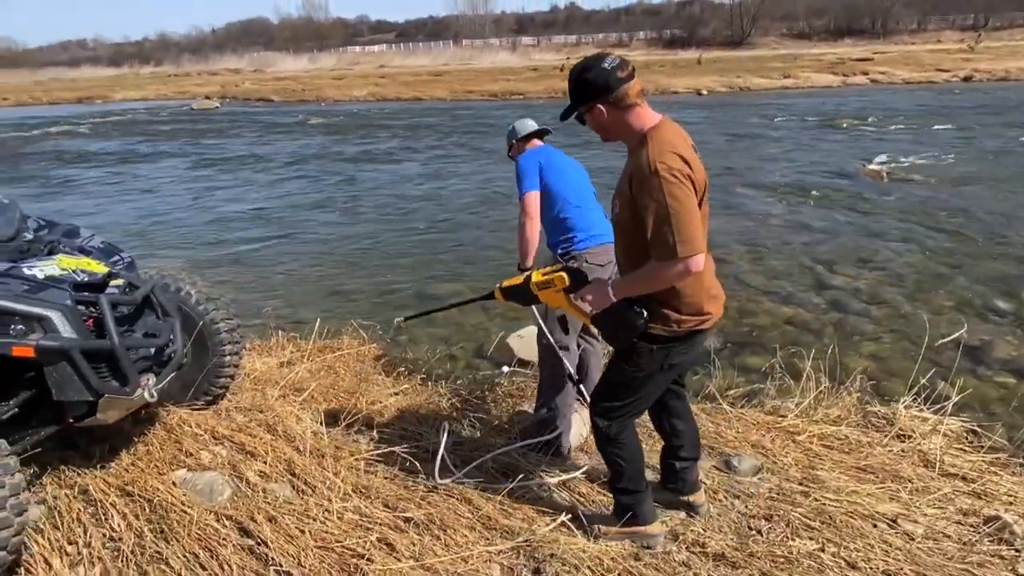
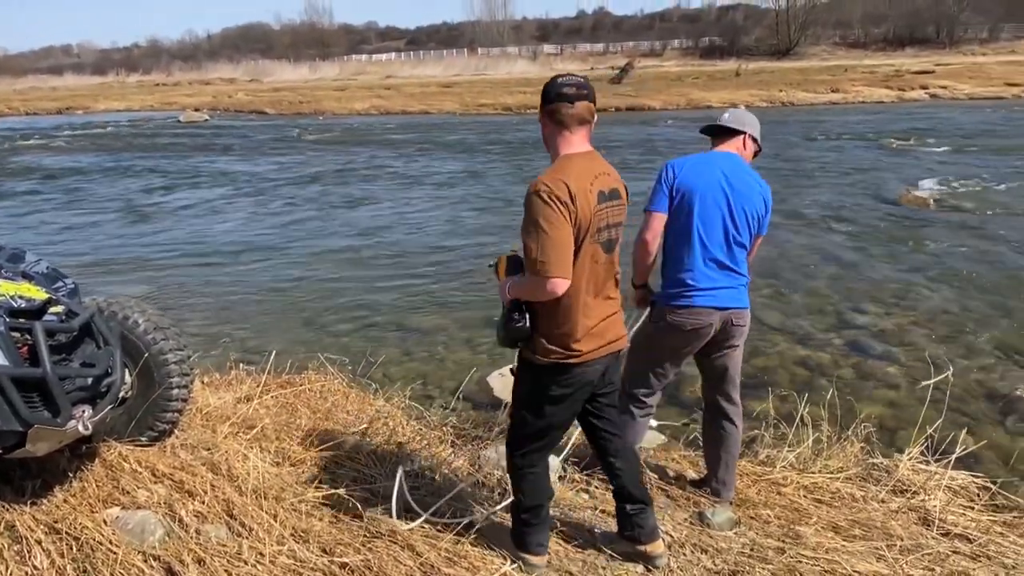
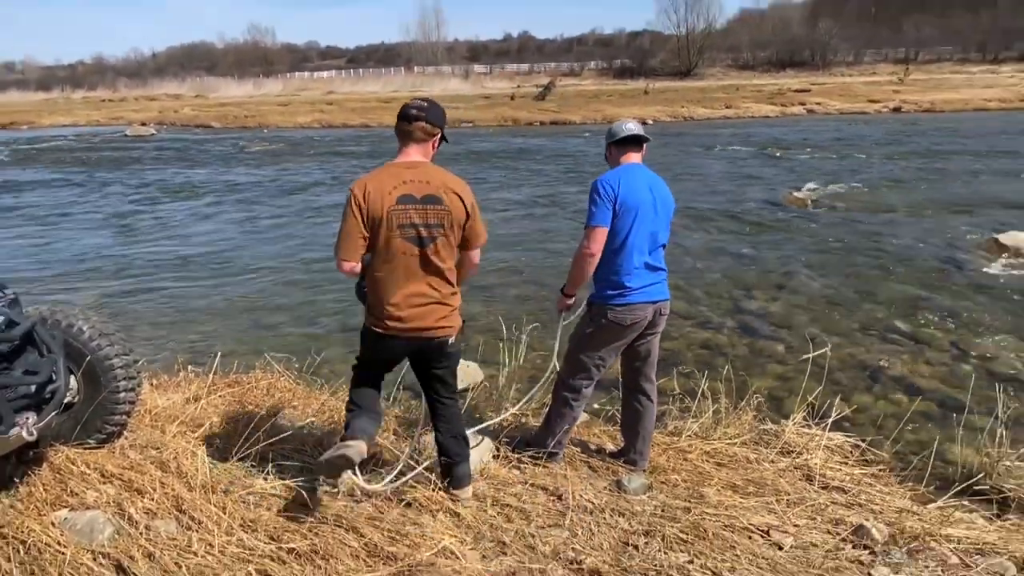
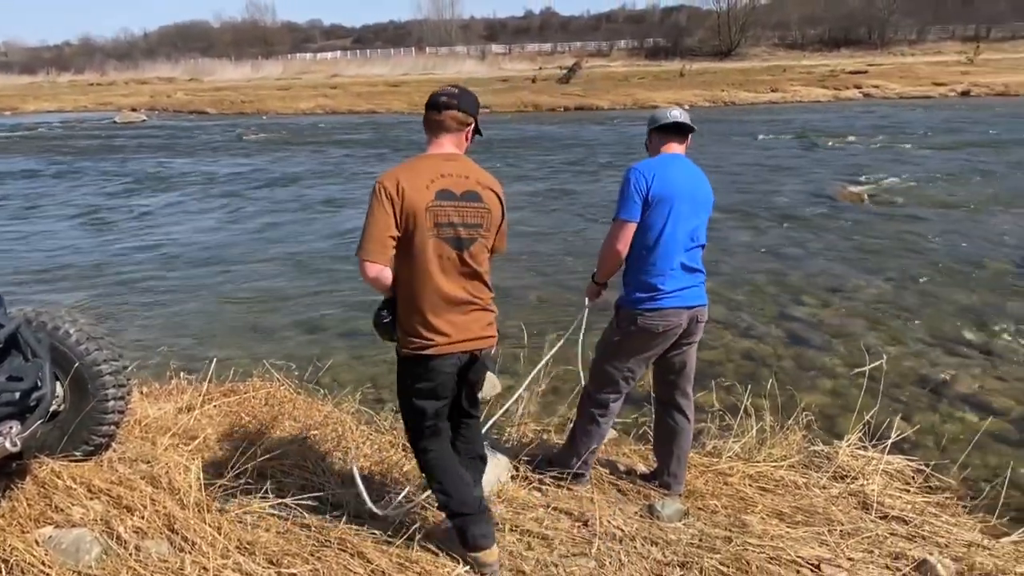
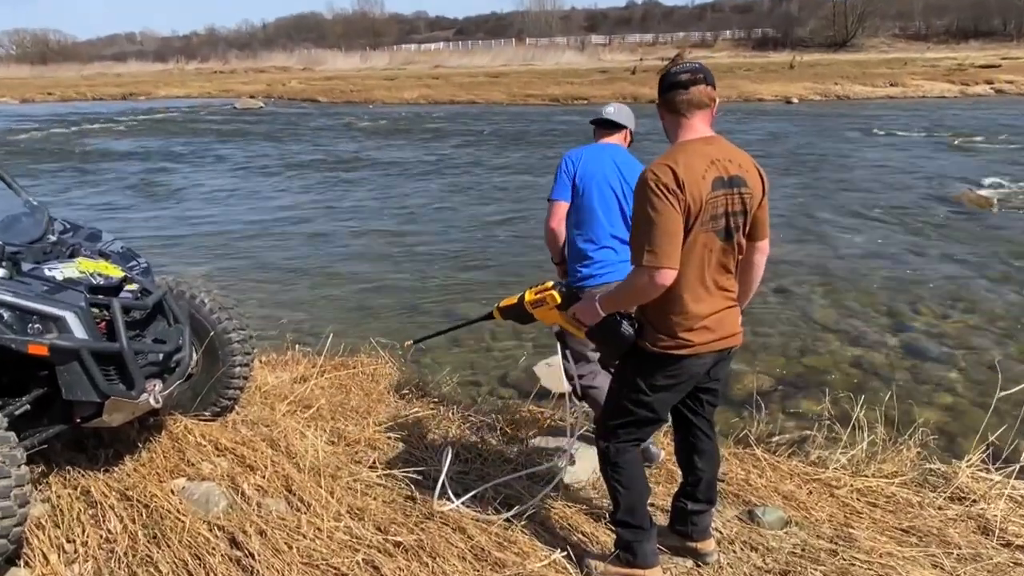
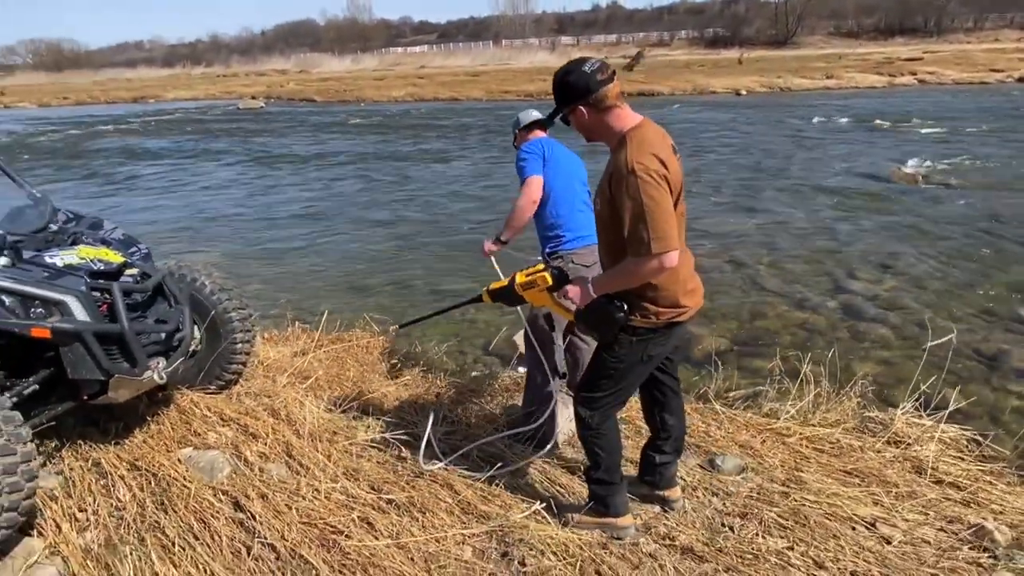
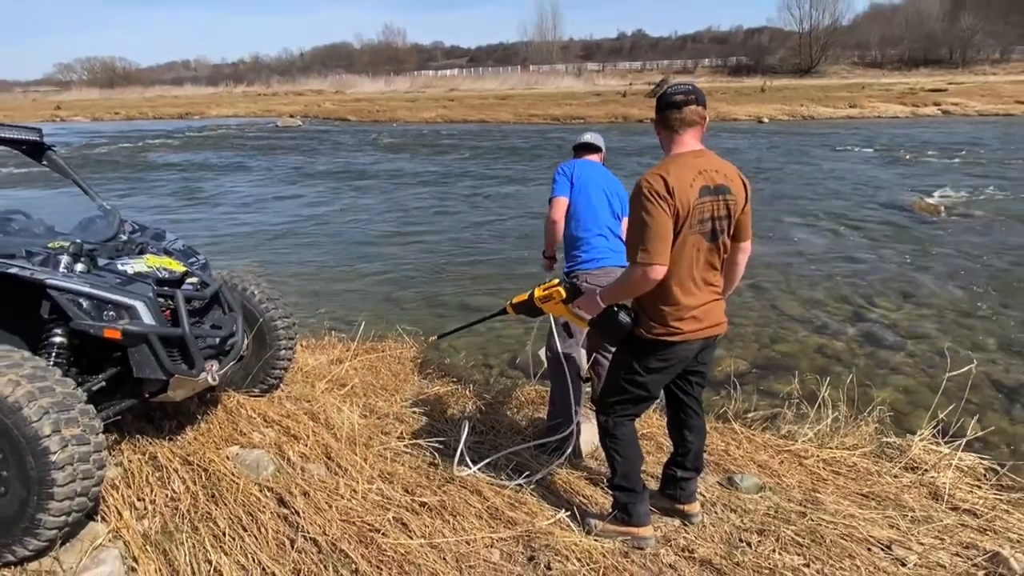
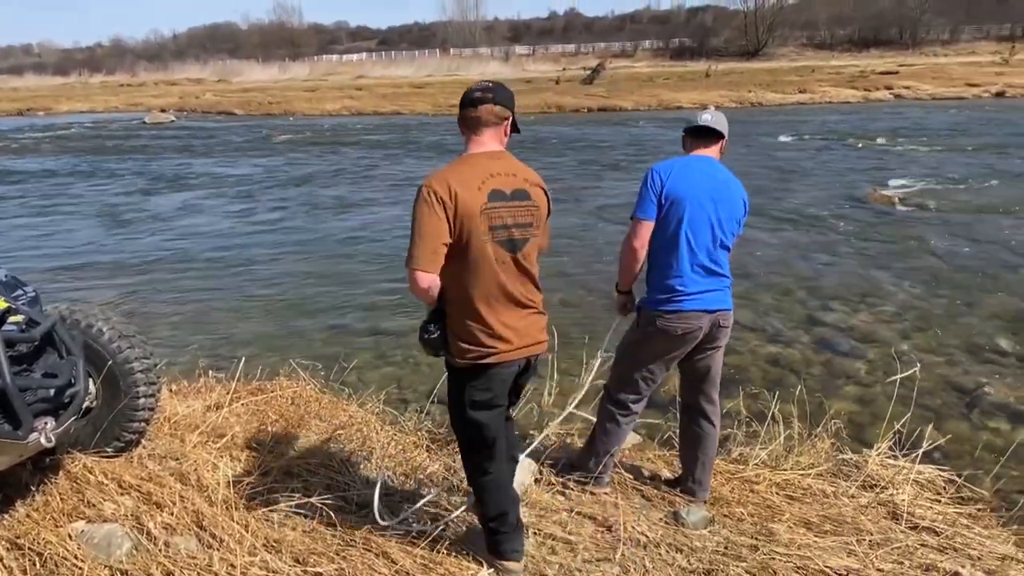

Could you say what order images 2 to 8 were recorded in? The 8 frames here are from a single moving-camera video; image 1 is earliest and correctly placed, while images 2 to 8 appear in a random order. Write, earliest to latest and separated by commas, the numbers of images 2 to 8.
6, 7, 5, 2, 8, 4, 3
